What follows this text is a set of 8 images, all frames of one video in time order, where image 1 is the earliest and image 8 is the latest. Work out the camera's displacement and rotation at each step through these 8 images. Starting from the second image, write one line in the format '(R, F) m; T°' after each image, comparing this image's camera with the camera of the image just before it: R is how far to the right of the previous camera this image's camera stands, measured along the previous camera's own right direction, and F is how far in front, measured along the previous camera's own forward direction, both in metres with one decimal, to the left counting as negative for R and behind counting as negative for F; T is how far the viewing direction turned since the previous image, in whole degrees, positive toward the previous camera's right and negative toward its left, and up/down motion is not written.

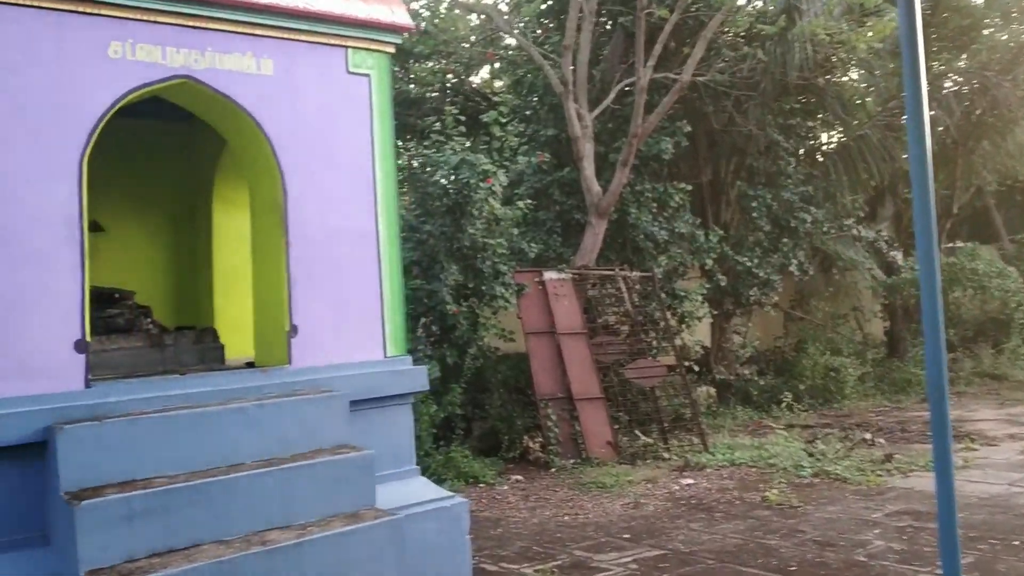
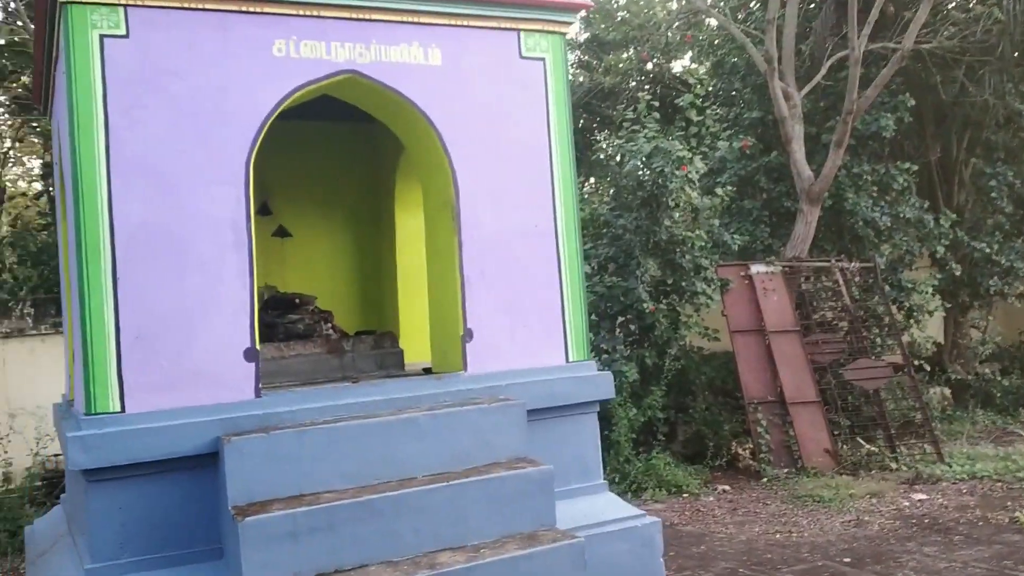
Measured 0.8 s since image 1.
(+0.1, +0.4) m; -12°
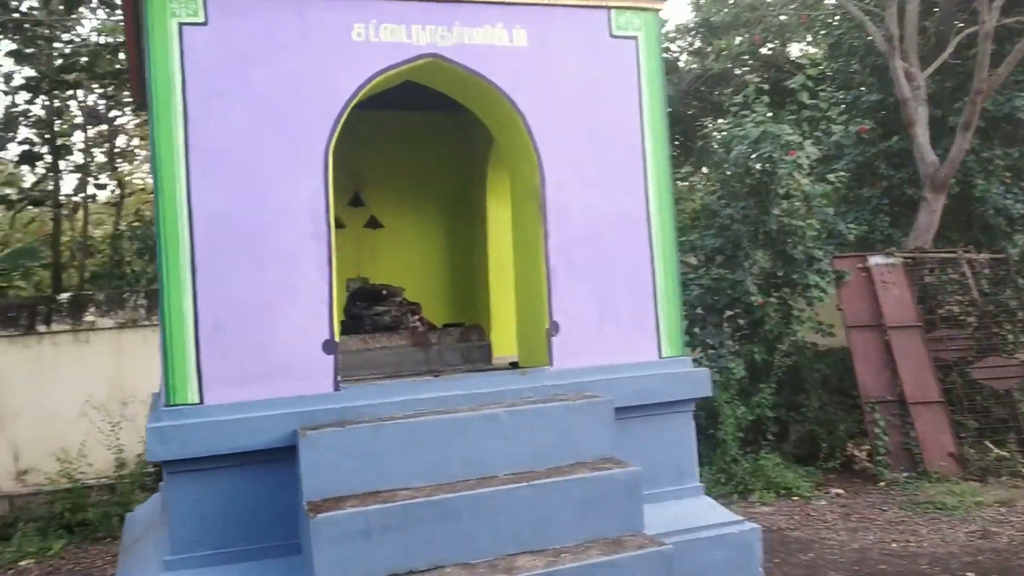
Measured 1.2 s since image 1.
(+0.1, +0.2) m; -7°
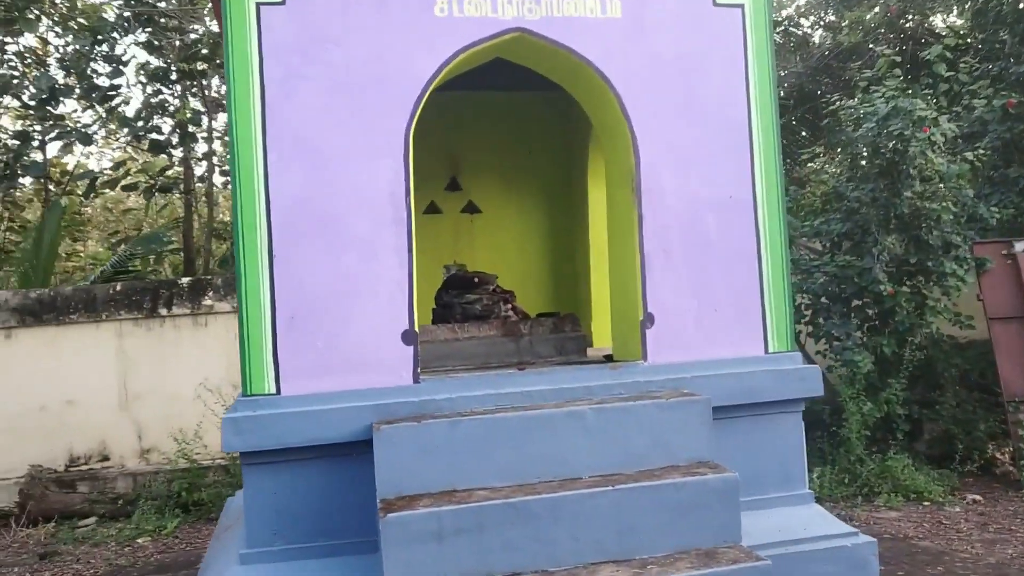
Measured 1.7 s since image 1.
(+0.1, +0.2) m; -7°
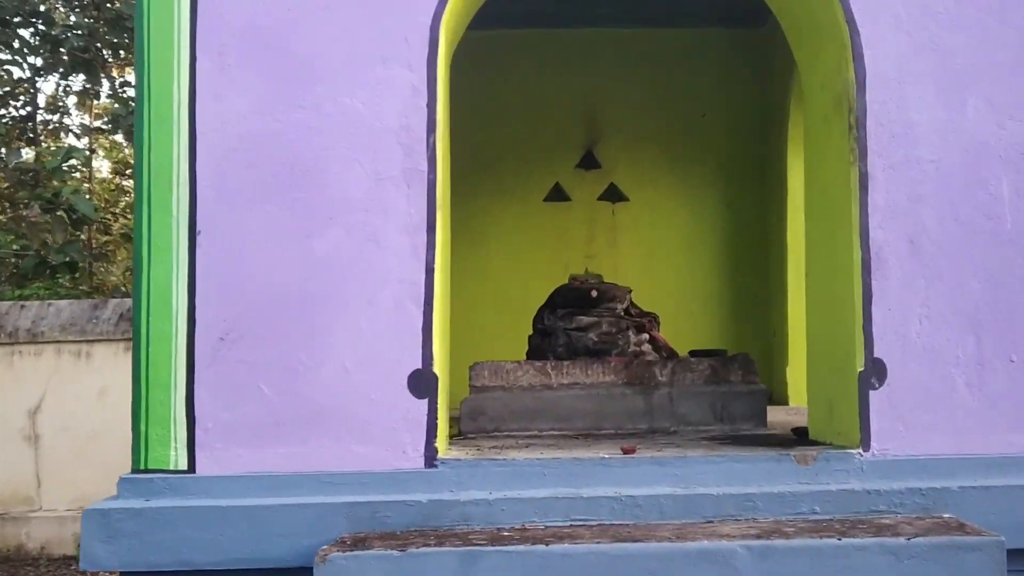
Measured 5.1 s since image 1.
(+0.2, +1.6) m; -13°
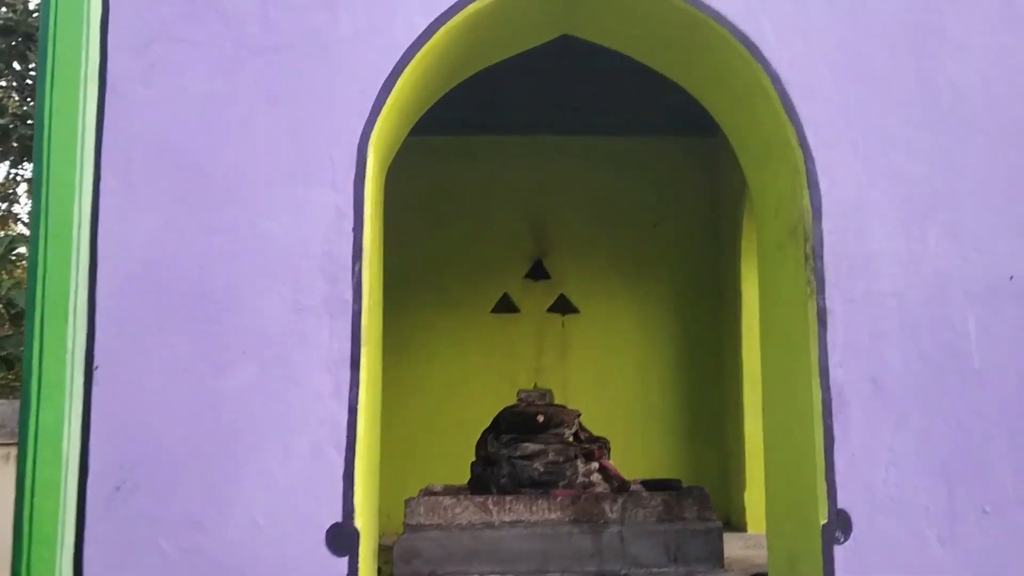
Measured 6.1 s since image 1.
(+0.1, +0.2) m; +2°
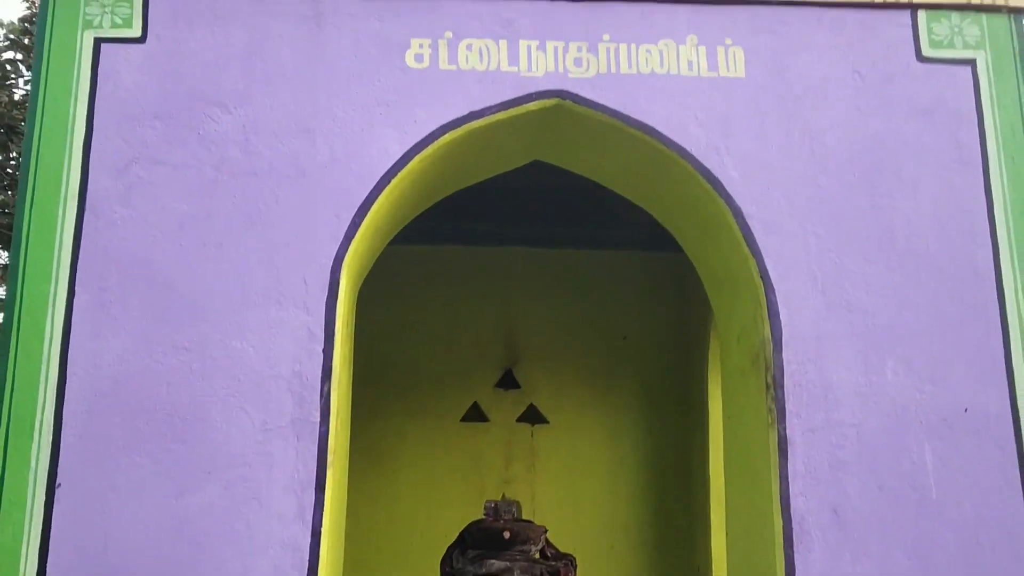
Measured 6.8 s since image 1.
(0.0, 0.0) m; +1°
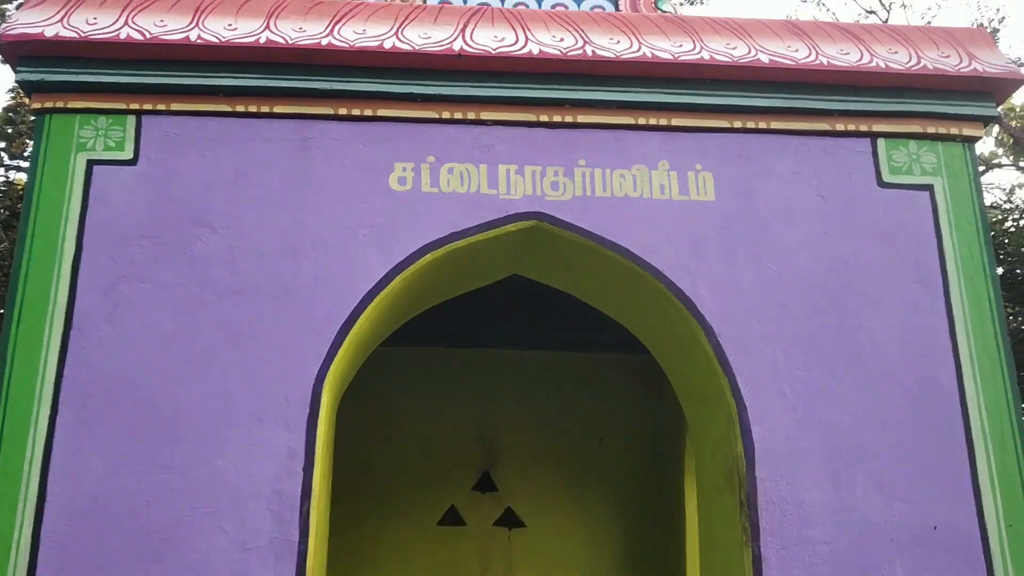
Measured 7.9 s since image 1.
(0.0, -0.1) m; +1°
